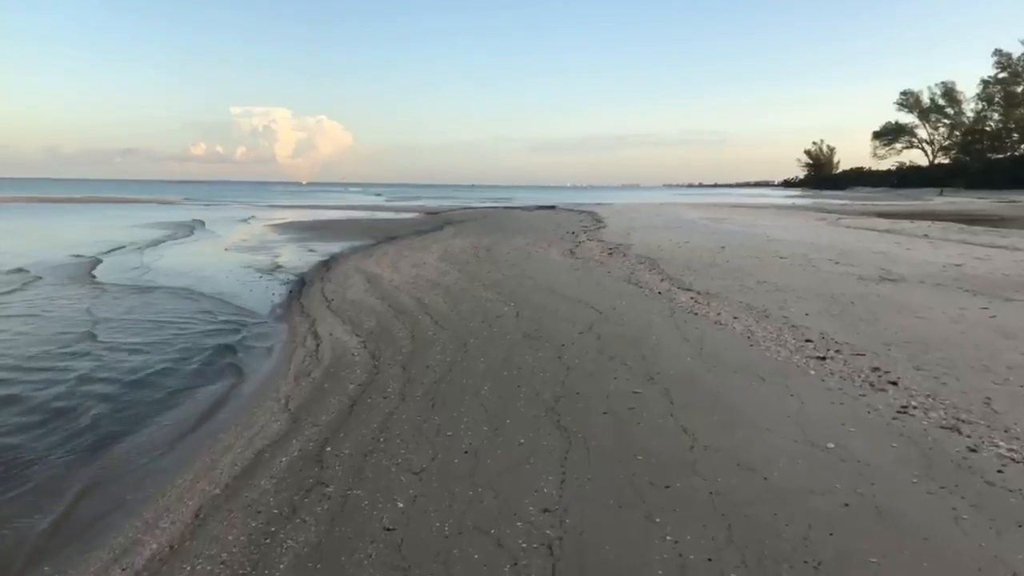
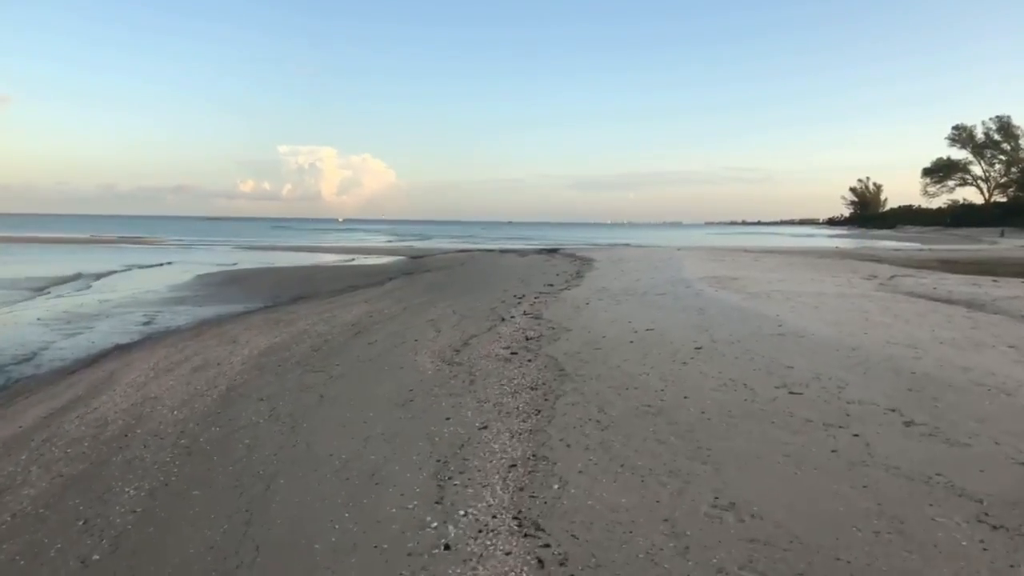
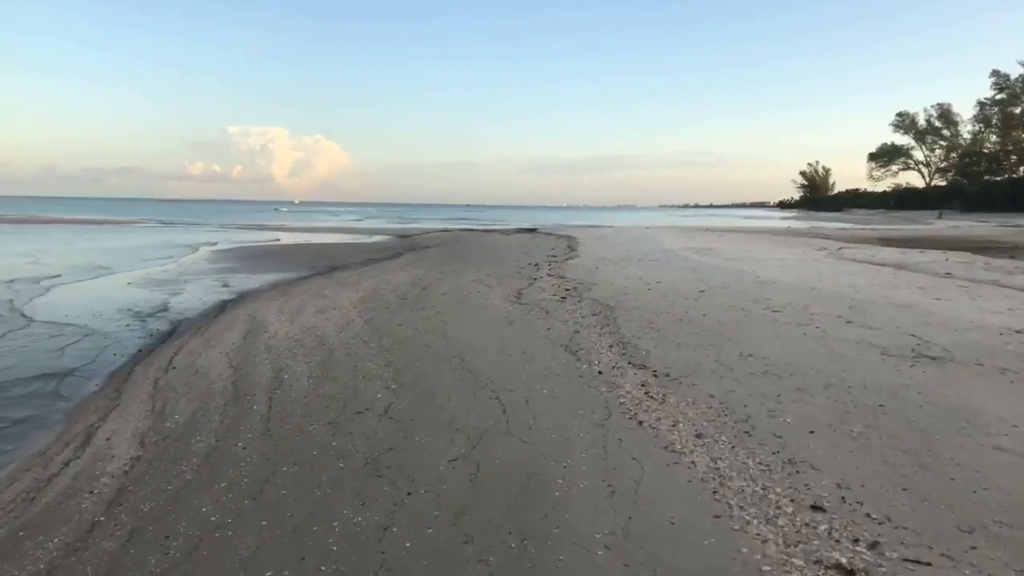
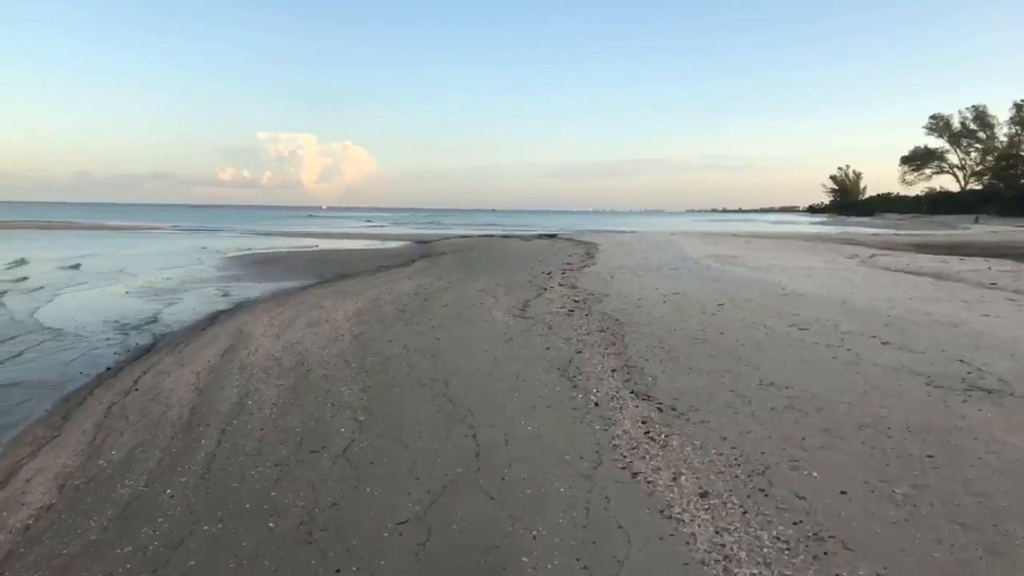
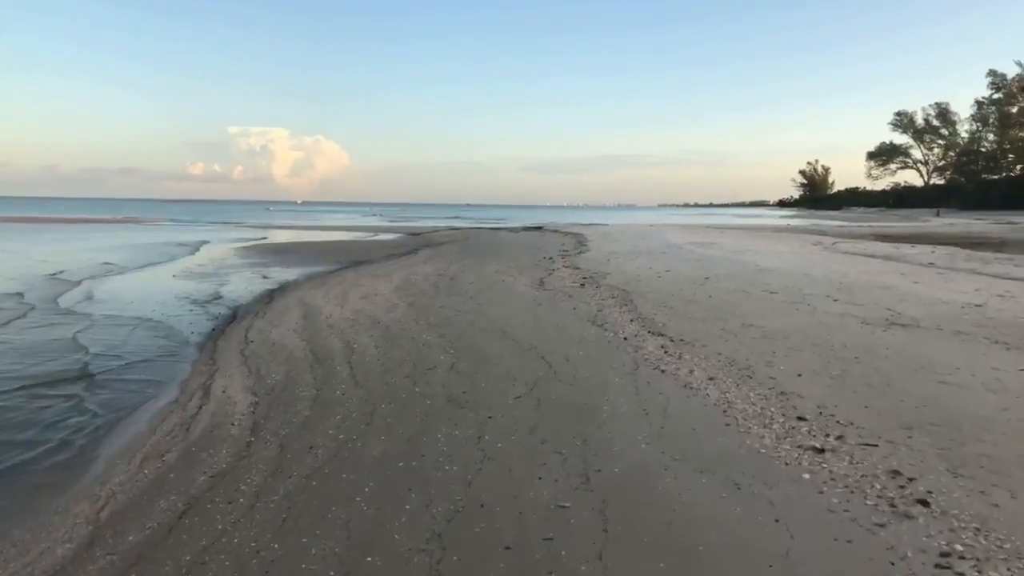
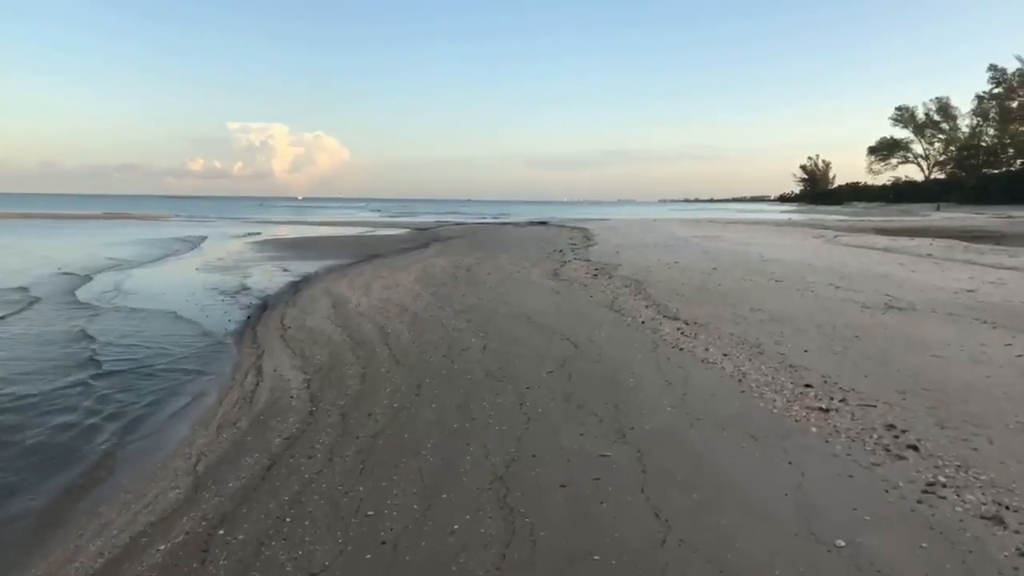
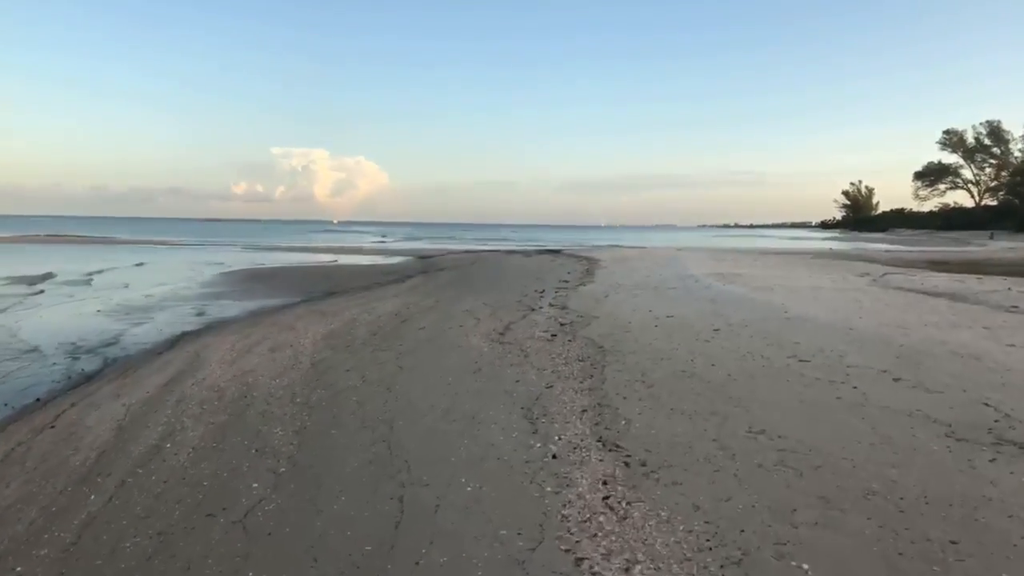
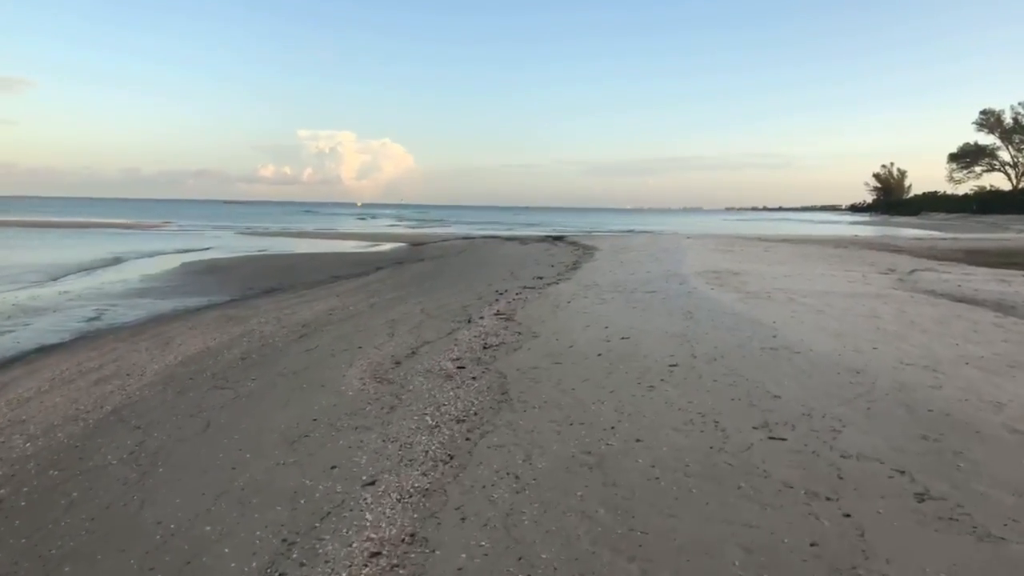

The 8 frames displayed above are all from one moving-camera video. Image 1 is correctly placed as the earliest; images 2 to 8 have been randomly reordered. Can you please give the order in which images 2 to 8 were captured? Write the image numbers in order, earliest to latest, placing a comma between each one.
6, 5, 3, 4, 7, 2, 8
